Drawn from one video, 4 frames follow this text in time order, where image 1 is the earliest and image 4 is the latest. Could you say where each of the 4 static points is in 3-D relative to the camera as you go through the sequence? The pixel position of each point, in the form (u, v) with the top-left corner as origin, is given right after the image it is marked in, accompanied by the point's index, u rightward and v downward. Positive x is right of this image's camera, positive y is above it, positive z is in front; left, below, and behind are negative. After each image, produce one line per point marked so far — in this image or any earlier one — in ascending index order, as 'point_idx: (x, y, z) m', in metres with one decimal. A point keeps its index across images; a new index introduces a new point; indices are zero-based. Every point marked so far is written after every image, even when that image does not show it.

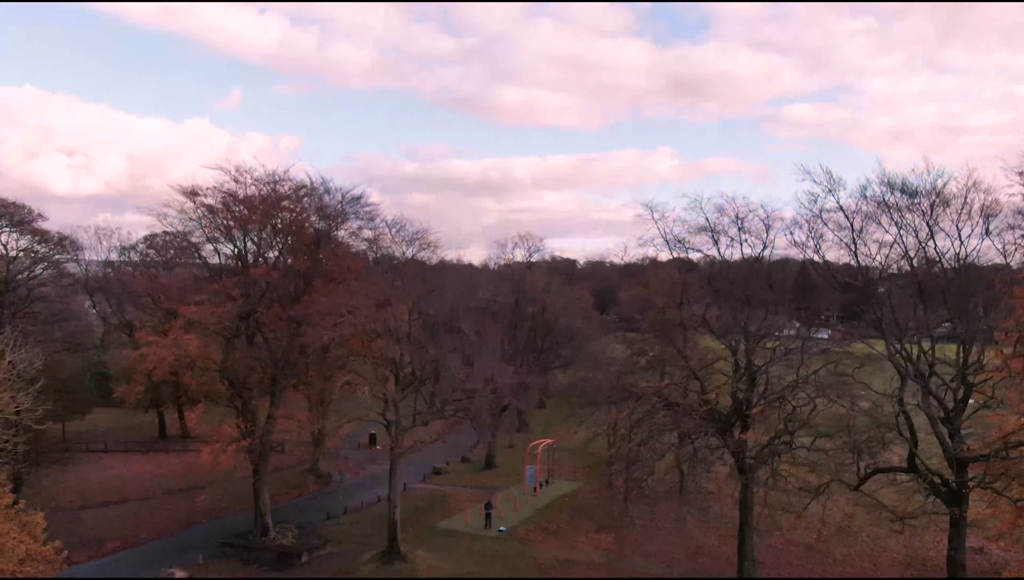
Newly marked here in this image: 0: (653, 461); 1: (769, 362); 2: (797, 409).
0: (+4.7, -5.7, +19.7) m
1: (+8.1, -2.4, +19.2) m
2: (+8.9, -3.8, +18.8) m
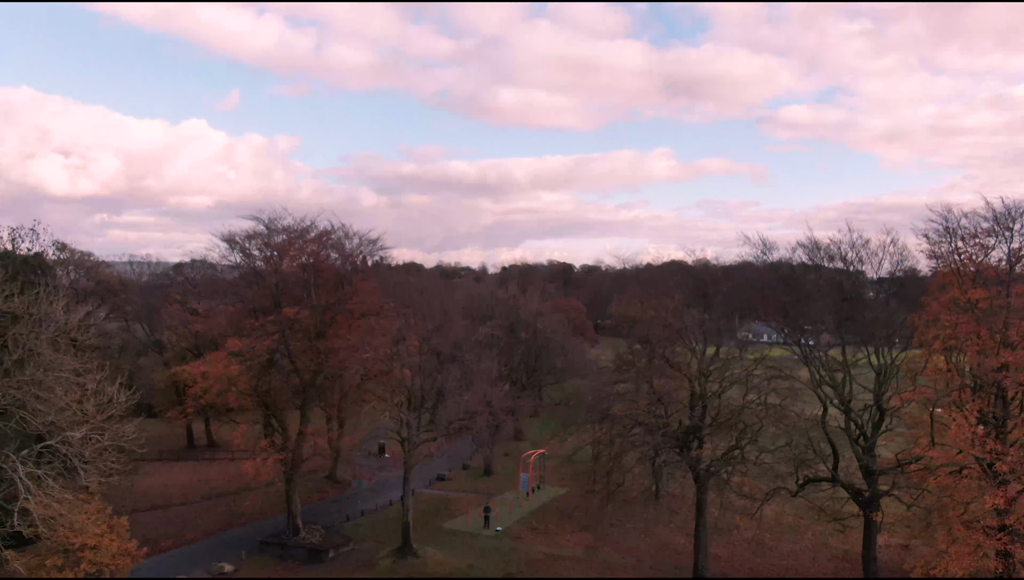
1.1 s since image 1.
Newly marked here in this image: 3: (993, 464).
0: (+4.5, -7.2, +23.5) m
1: (+7.9, -3.9, +23.0) m
2: (+8.7, -5.4, +22.6) m
3: (+14.5, -5.2, +18.0) m
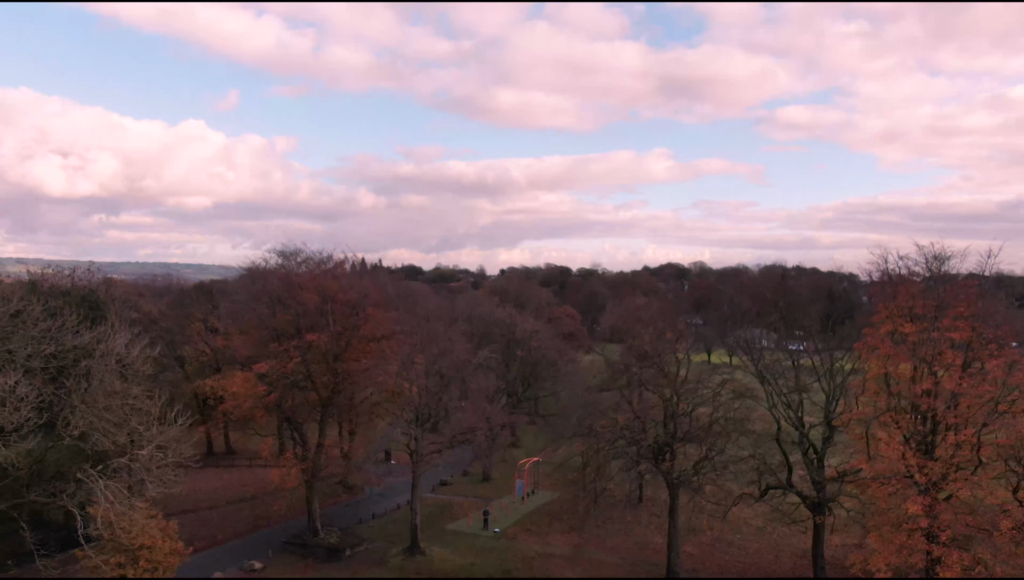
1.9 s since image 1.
0: (+4.3, -8.5, +26.7) m
1: (+7.7, -5.3, +26.2) m
2: (+8.5, -6.7, +25.8) m
3: (+14.3, -6.6, +21.1) m
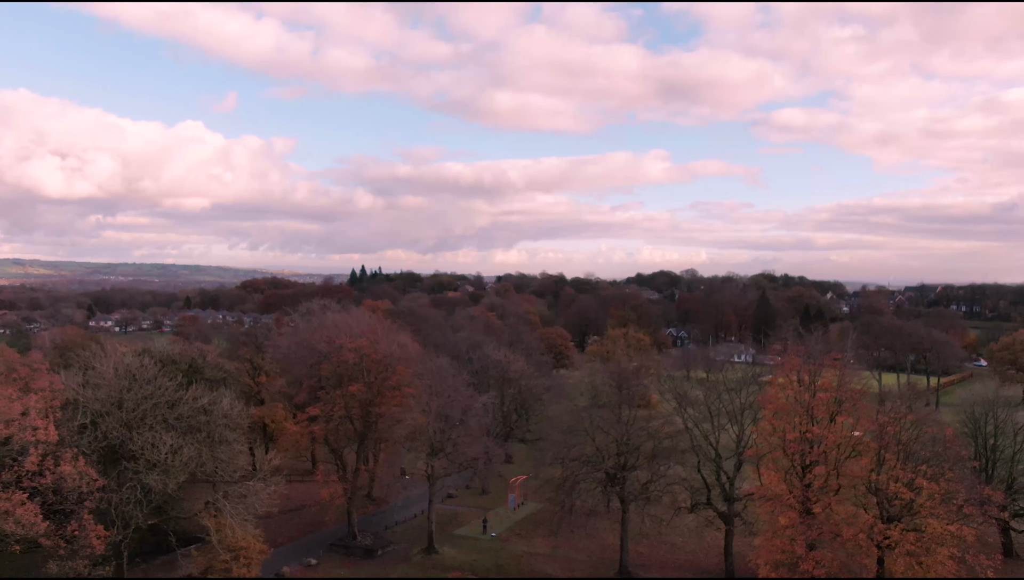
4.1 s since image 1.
0: (+3.9, -12.3, +35.4) m
1: (+7.3, -9.1, +35.0) m
2: (+8.1, -10.5, +34.5) m
3: (+13.9, -10.4, +29.9) m
